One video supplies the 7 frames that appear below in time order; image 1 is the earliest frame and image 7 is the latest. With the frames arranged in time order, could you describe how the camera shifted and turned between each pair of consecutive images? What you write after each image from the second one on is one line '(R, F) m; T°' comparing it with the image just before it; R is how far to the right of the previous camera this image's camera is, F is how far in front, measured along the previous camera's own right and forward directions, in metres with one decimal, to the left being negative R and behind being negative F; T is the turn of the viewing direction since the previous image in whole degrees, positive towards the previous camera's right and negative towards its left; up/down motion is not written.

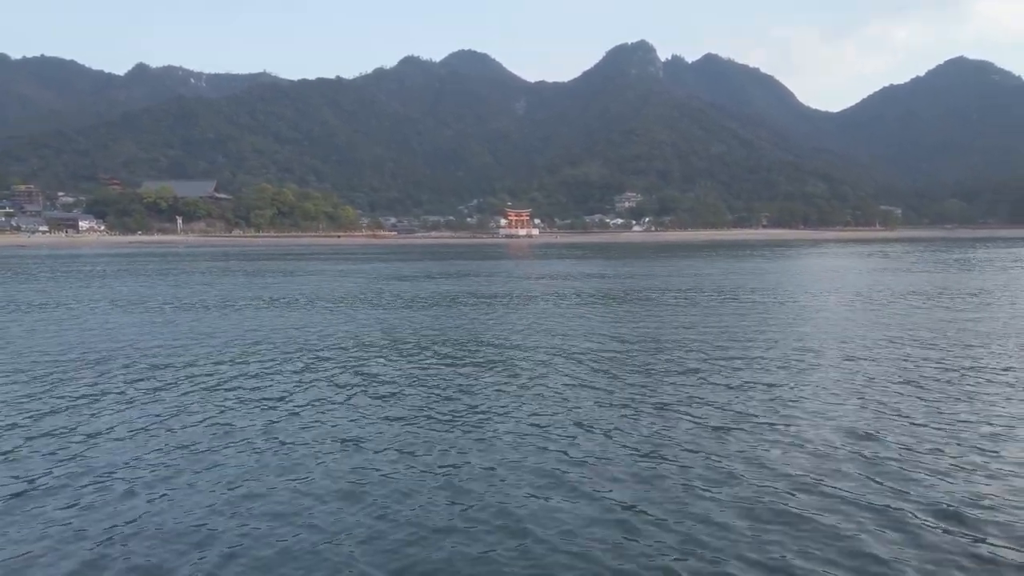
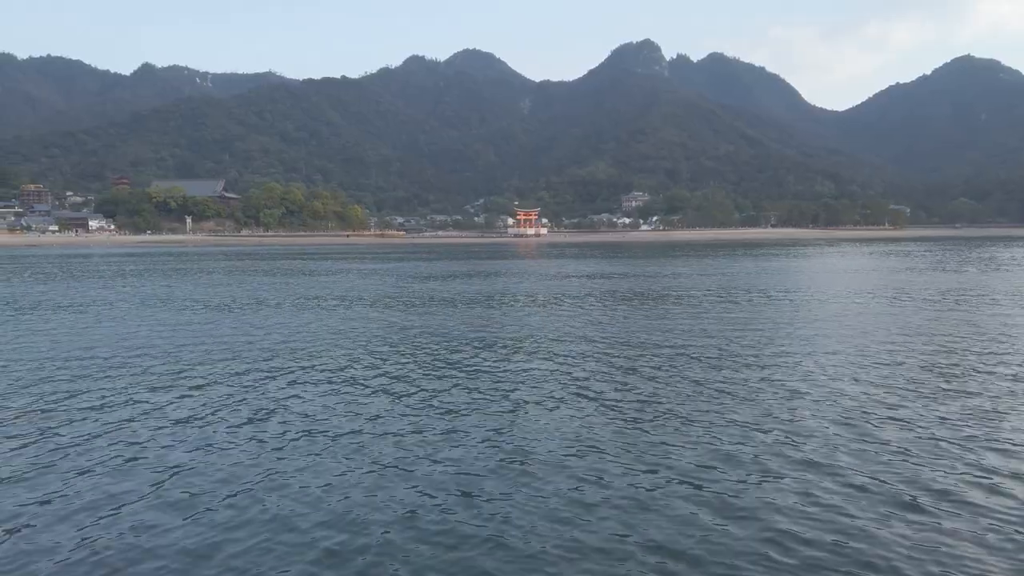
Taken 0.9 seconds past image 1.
(-0.8, +0.1) m; 0°
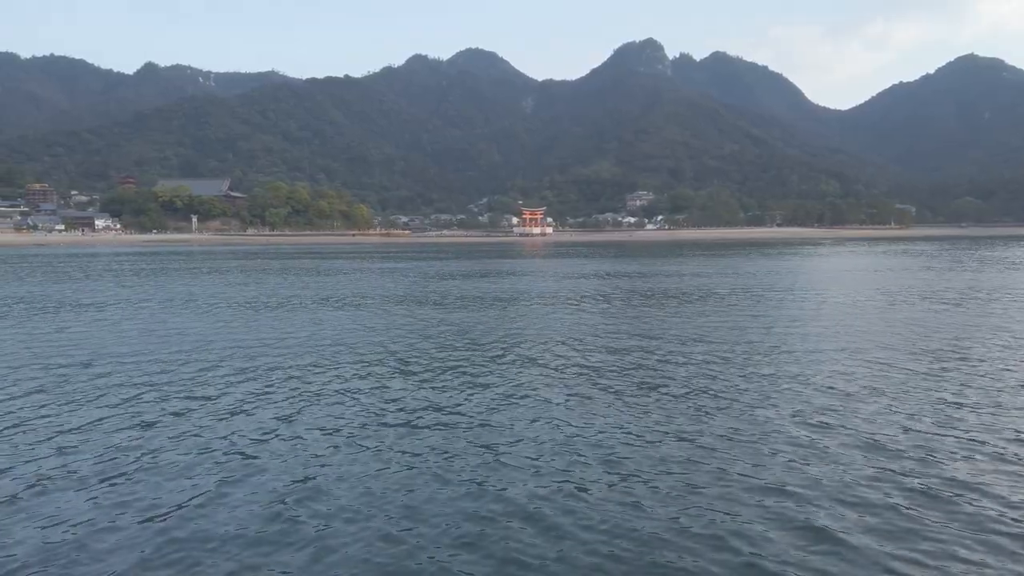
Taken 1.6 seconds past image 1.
(-0.7, +0.1) m; 0°
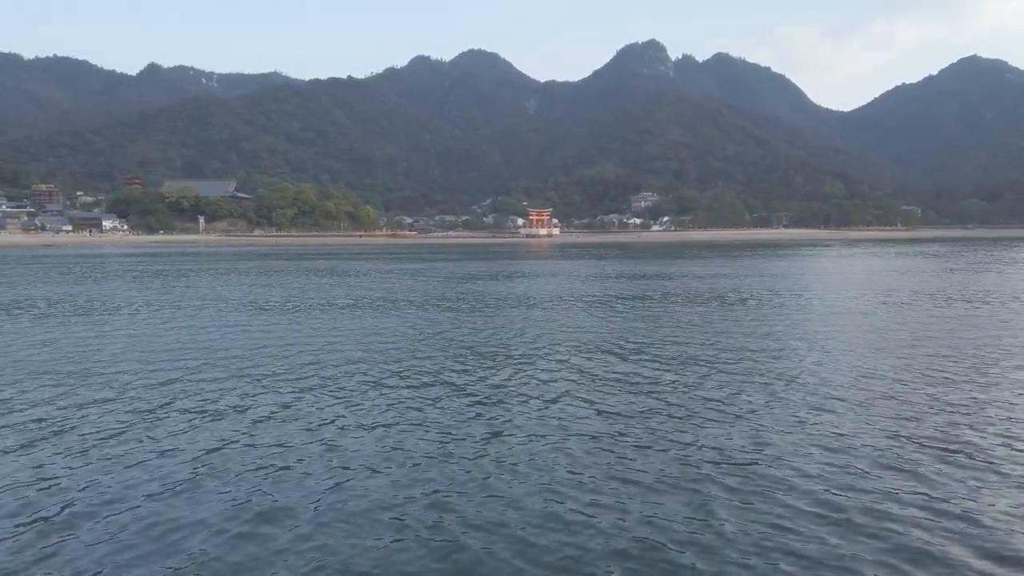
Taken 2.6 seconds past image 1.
(-1.0, +0.1) m; 0°
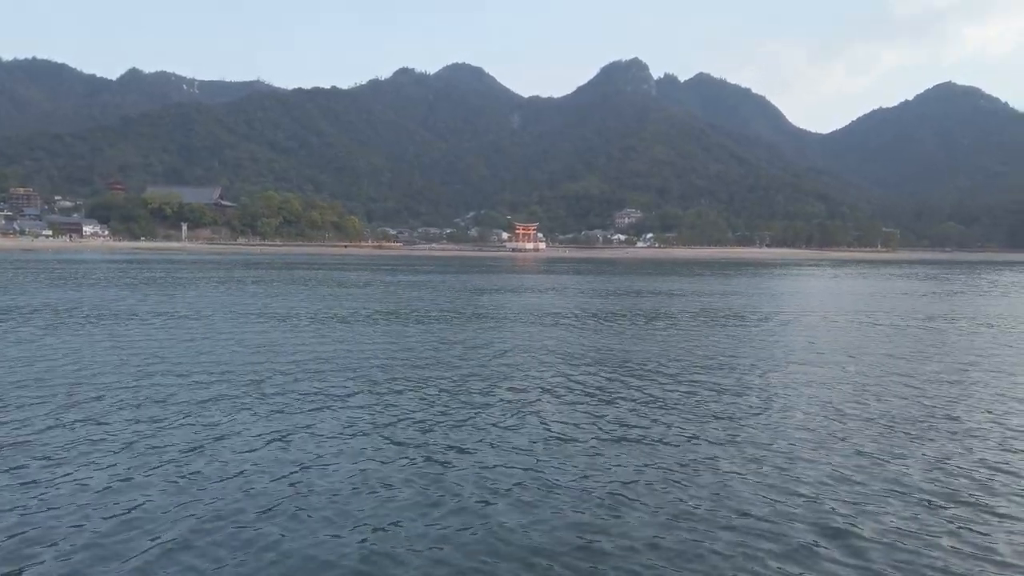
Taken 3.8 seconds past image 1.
(-1.0, +0.2) m; +2°
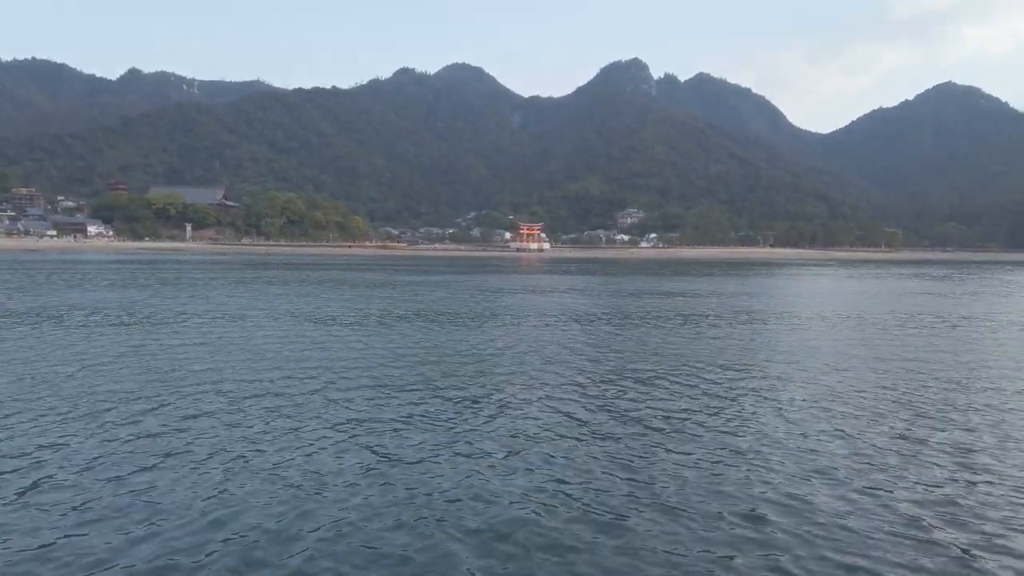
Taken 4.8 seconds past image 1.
(-1.0, +0.1) m; 0°
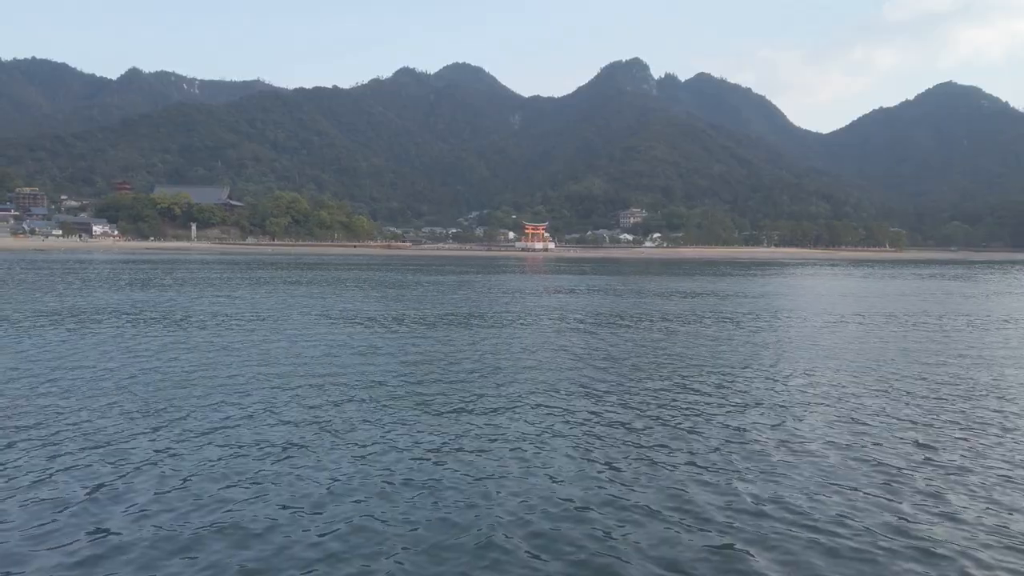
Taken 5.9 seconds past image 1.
(-1.1, +0.1) m; 0°
